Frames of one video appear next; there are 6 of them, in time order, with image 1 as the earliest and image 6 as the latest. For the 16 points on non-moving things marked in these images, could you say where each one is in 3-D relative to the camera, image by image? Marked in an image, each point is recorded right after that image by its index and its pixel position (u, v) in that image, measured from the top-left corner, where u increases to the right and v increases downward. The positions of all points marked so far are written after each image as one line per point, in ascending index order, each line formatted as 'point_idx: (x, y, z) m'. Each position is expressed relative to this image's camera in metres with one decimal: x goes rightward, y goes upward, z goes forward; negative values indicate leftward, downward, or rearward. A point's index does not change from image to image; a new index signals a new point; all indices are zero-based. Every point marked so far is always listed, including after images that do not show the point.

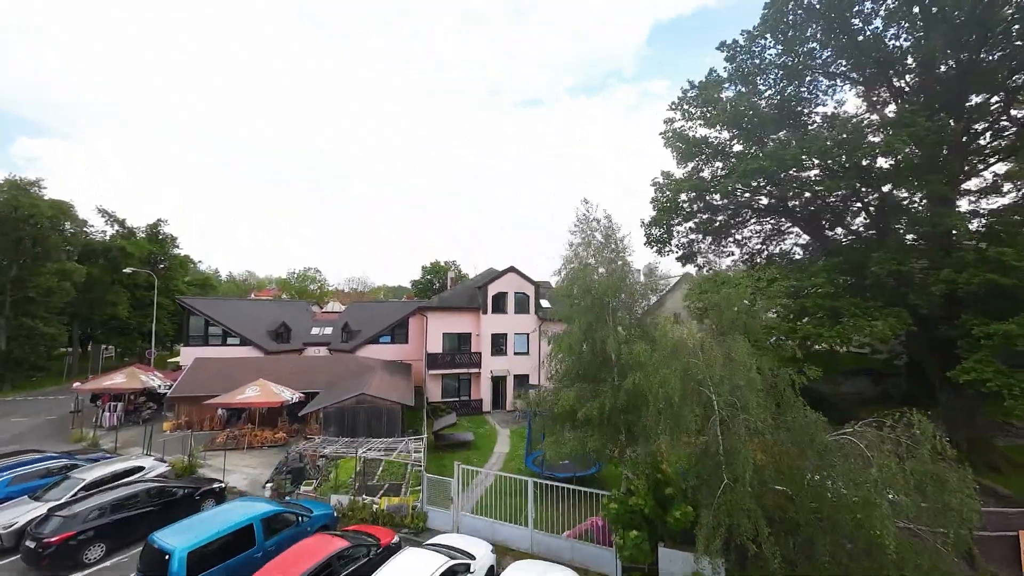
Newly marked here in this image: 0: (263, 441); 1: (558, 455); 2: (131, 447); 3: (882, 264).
0: (-10.8, -6.6, +18.4) m
1: (+1.0, -3.6, +9.1) m
2: (-15.6, -6.5, +17.4) m
3: (+12.5, +0.8, +14.3) m
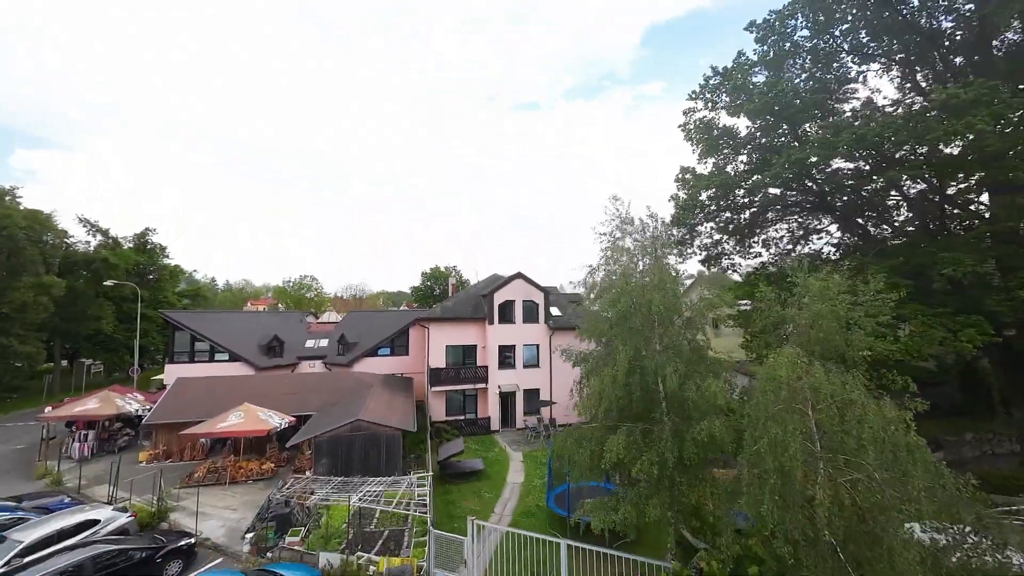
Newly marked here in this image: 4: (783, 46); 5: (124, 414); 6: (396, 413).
0: (-10.2, -7.2, +16.5) m
1: (+1.5, -3.9, +7.2) m
2: (-15.1, -7.2, +15.5) m
3: (+12.9, +0.7, +12.4) m
4: (+12.1, +10.8, +19.0) m
5: (-18.2, -5.9, +19.9) m
6: (-5.1, -5.5, +18.8) m
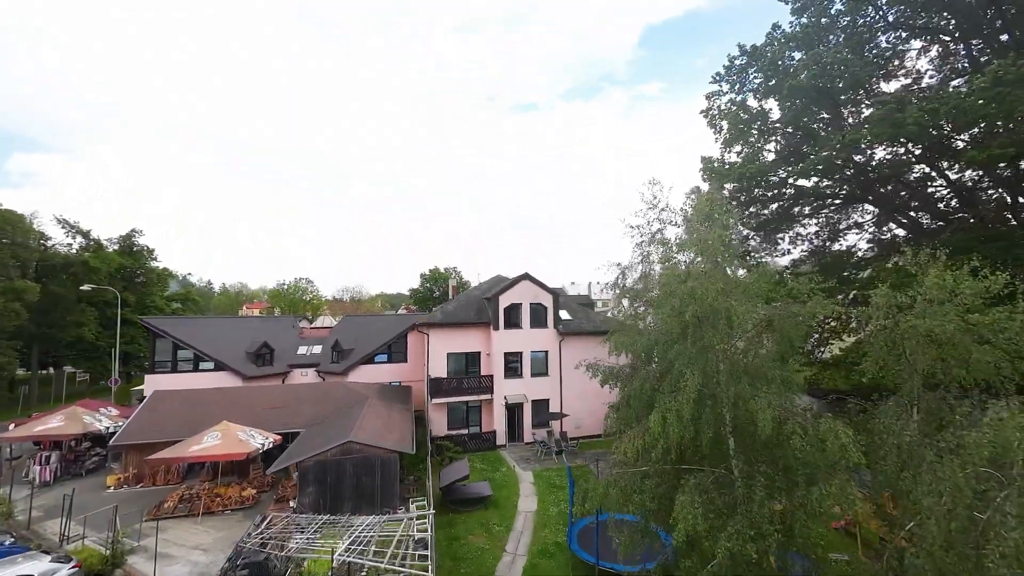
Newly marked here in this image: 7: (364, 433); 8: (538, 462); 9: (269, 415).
0: (-9.8, -7.4, +14.6) m
1: (+1.9, -3.9, +5.3) m
2: (-14.7, -7.3, +13.6) m
3: (+13.3, +0.7, +10.6) m
4: (+12.4, +10.8, +17.3) m
5: (-17.8, -6.1, +18.0) m
6: (-4.7, -5.6, +16.9) m
7: (-5.2, -5.2, +15.3) m
8: (+1.1, -7.7, +18.8) m
9: (-10.9, -5.7, +19.1) m
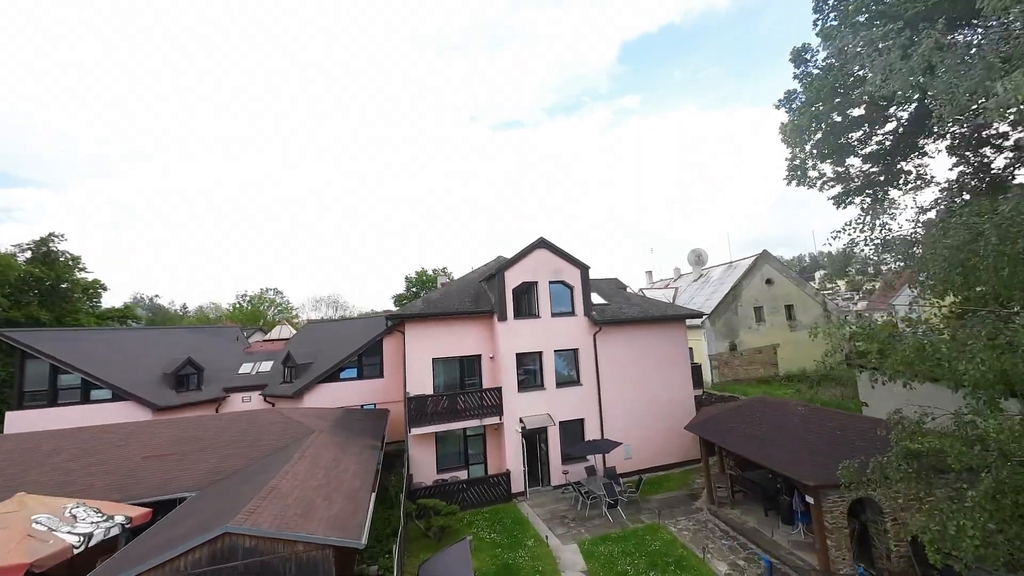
0: (-9.0, -6.5, +7.3) m
1: (+2.8, -2.2, -1.6) m
2: (-13.8, -6.6, +6.2) m
3: (+13.8, +2.7, +4.1) m
4: (+12.4, +12.5, +11.1) m
5: (-17.1, -5.8, +10.7) m
6: (-3.9, -4.6, +9.8) m
7: (-4.4, -4.2, +8.2) m
8: (+1.9, -6.5, +11.7) m
9: (-10.2, -5.1, +11.9) m
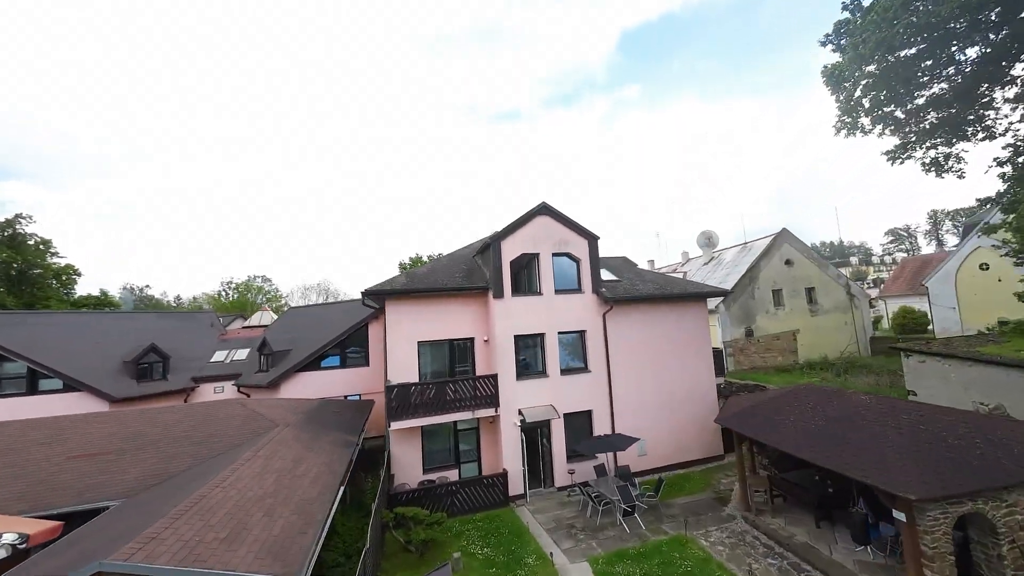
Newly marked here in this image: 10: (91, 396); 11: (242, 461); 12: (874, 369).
0: (-9.0, -5.8, +5.4) m
1: (+2.7, -1.7, -3.6) m
2: (-13.8, -6.0, +4.3) m
3: (+13.8, +3.4, +2.0) m
4: (+12.3, +13.3, +8.8) m
5: (-17.2, -5.0, +8.7) m
6: (-4.0, -3.8, +7.8) m
7: (-4.5, -3.4, +6.2) m
8: (+1.8, -5.7, +9.8) m
9: (-10.3, -4.3, +9.9) m
10: (-16.8, -4.3, +17.0) m
11: (-5.8, -3.7, +9.2) m
12: (+16.4, -3.7, +19.2) m
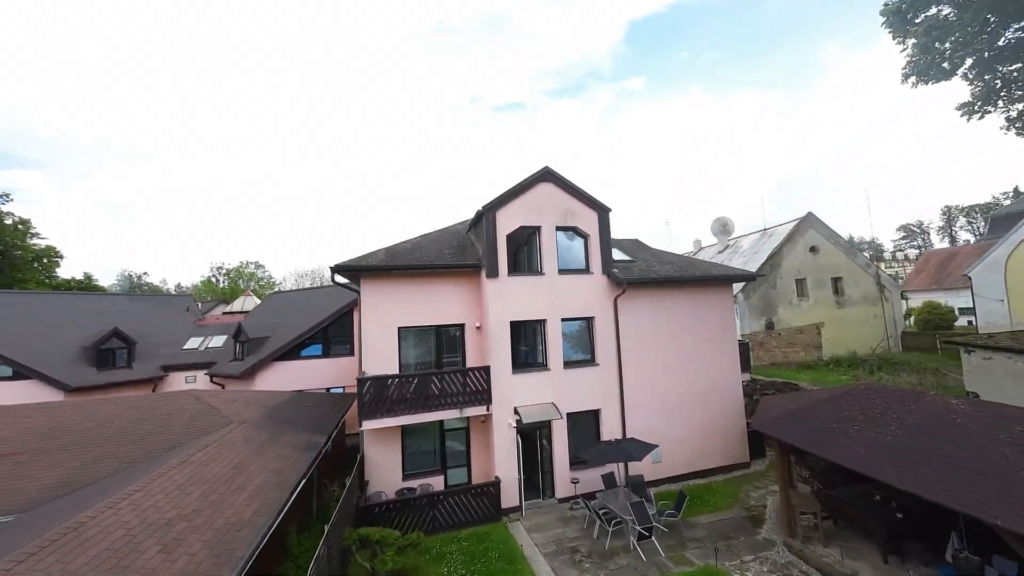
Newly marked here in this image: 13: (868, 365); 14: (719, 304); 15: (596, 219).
0: (-9.3, -5.2, +3.7) m
1: (+2.5, -1.4, -5.4) m
2: (-14.1, -5.3, +2.6) m
3: (+13.6, +3.6, 0.0) m
4: (+12.3, +13.7, +6.7) m
5: (-17.3, -4.3, +7.0) m
6: (-4.2, -3.3, +6.1) m
7: (-4.7, -2.9, +4.4) m
8: (+1.7, -5.2, +8.0) m
9: (-10.5, -3.6, +8.2) m
10: (-16.9, -3.5, +15.3) m
11: (-6.0, -3.1, +7.5) m
12: (+16.3, -3.2, +17.3) m
13: (+15.7, -3.4, +18.8) m
14: (+6.2, -0.5, +12.8) m
15: (+2.5, +2.0, +12.3) m
